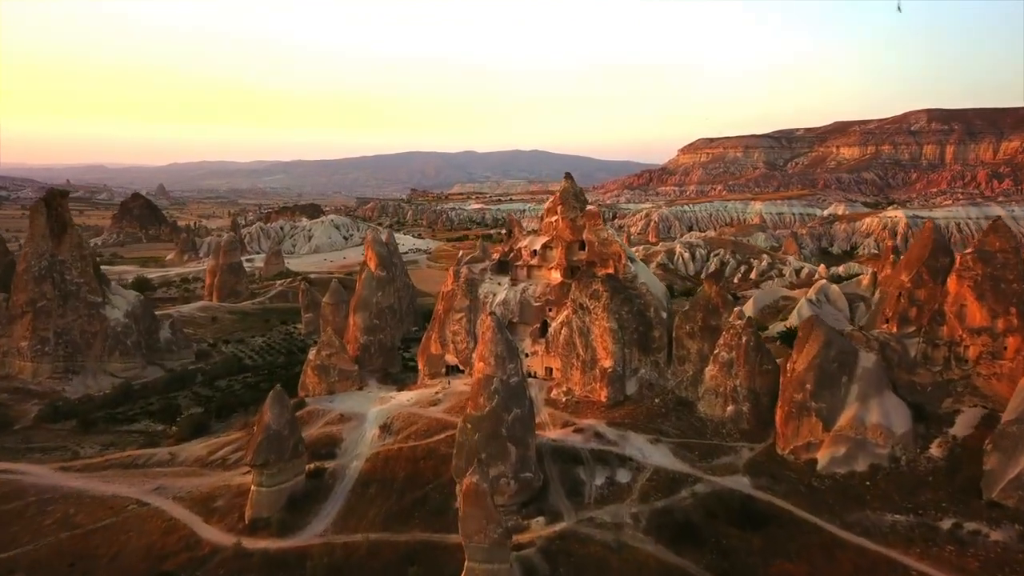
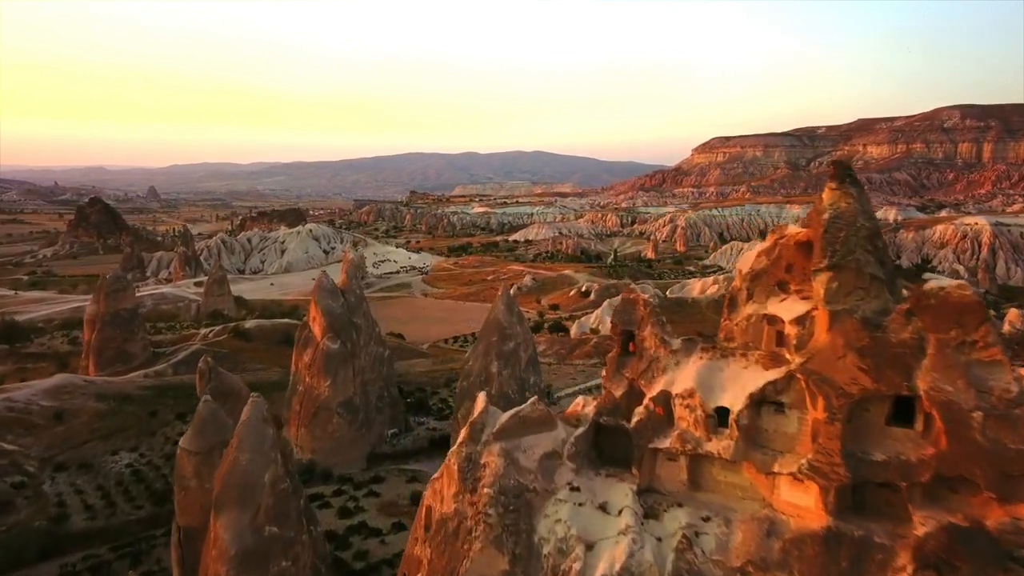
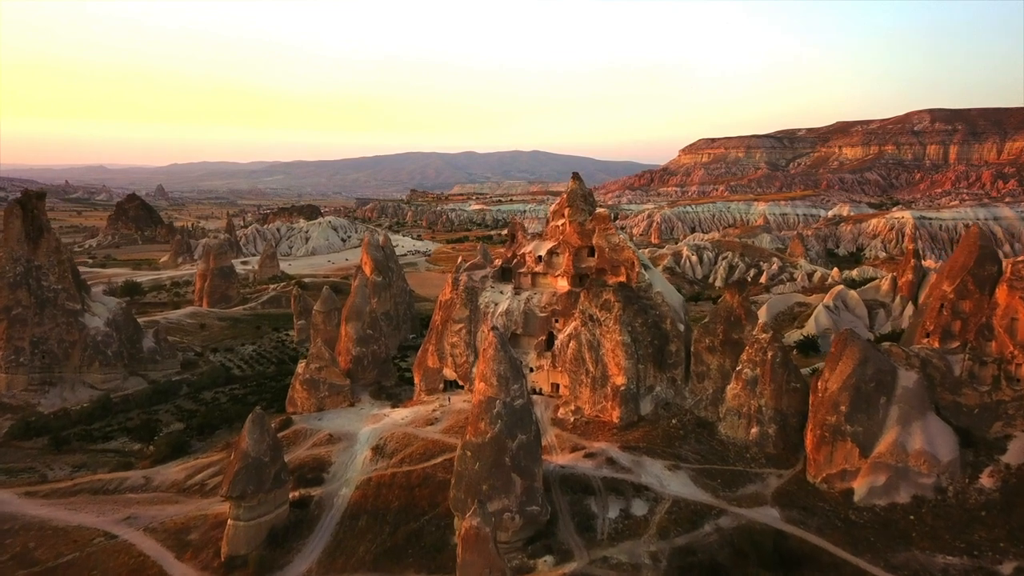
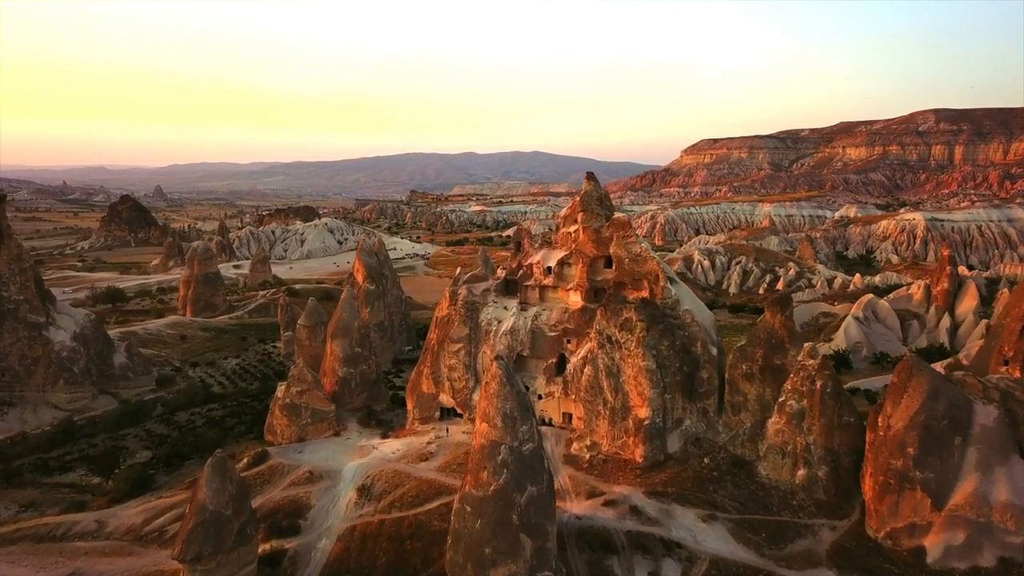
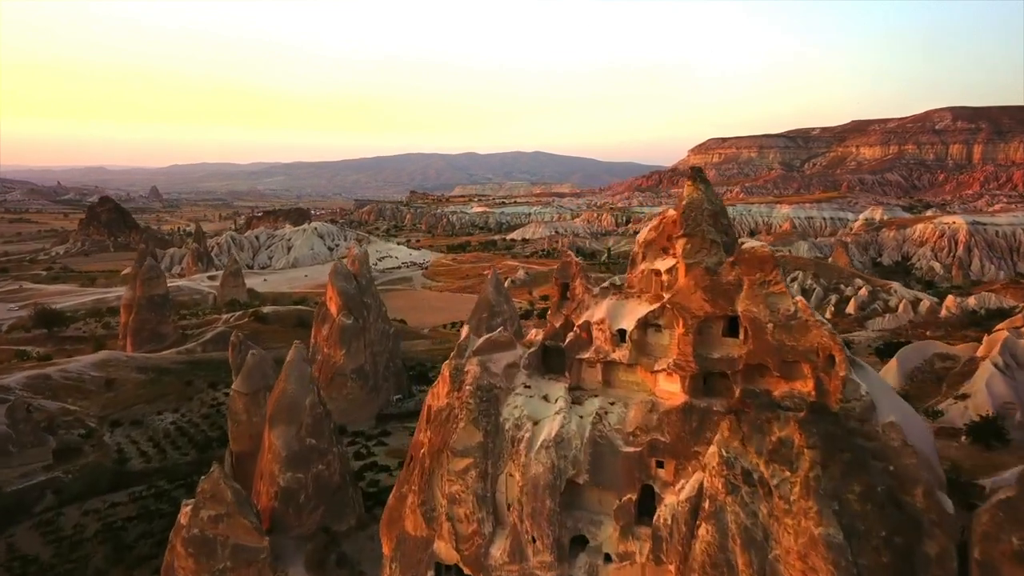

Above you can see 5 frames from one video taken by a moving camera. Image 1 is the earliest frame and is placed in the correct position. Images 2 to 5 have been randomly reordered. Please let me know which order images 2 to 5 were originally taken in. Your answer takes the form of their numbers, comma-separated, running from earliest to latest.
3, 4, 5, 2
